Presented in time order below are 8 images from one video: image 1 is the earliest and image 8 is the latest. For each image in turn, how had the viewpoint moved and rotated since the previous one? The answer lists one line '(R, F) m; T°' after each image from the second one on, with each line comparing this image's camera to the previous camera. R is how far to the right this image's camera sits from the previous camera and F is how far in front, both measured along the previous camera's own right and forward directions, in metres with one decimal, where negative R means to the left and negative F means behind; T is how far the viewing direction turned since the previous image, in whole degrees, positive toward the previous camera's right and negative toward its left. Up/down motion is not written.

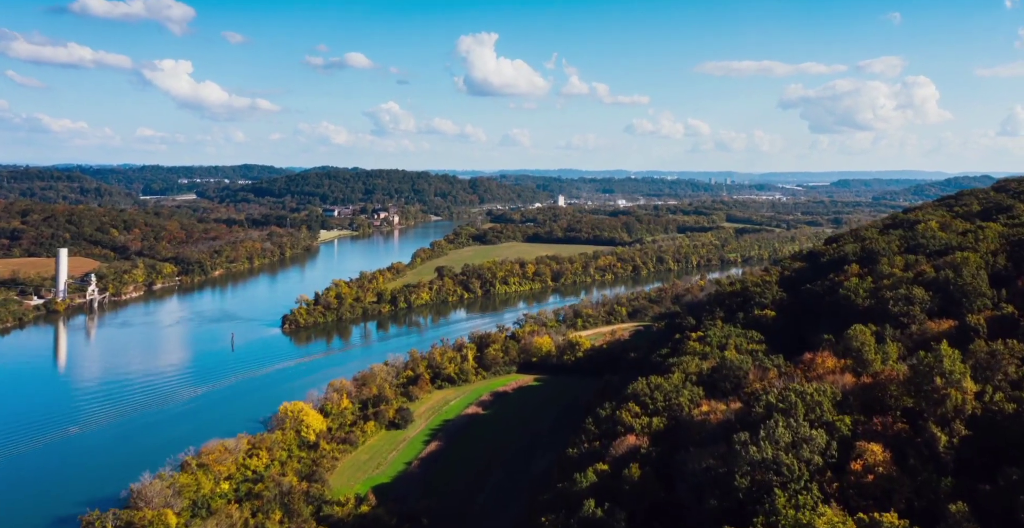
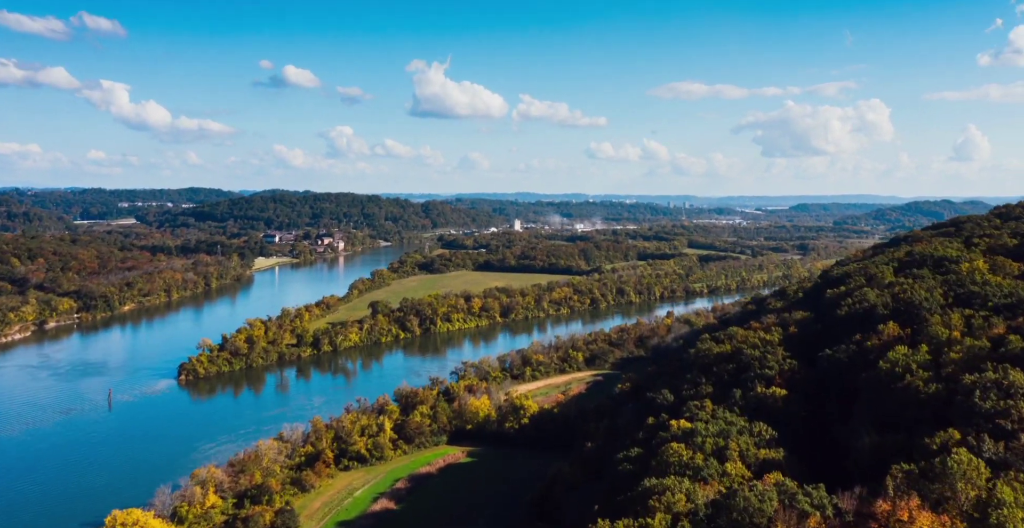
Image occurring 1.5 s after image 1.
(+1.2, +8.5) m; +3°
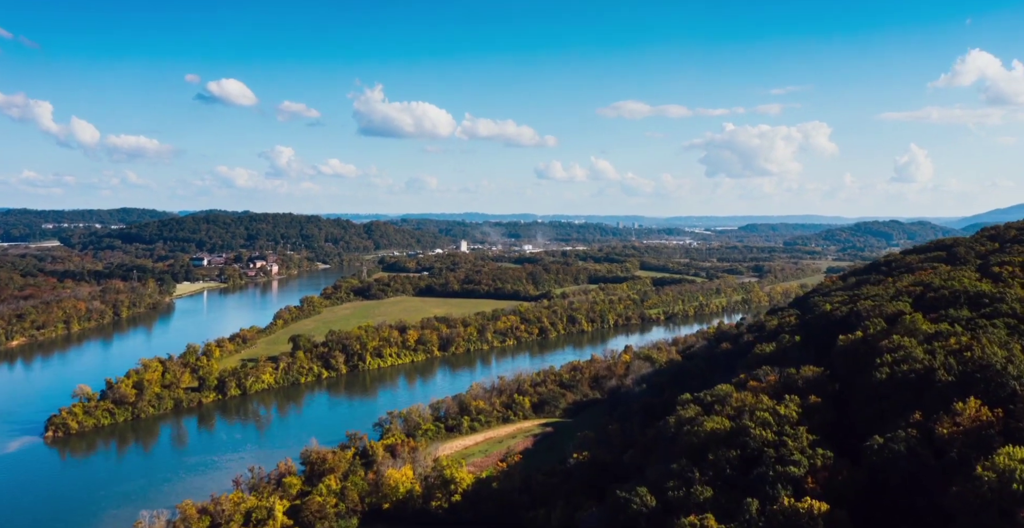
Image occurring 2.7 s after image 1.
(+0.7, +7.2) m; +3°
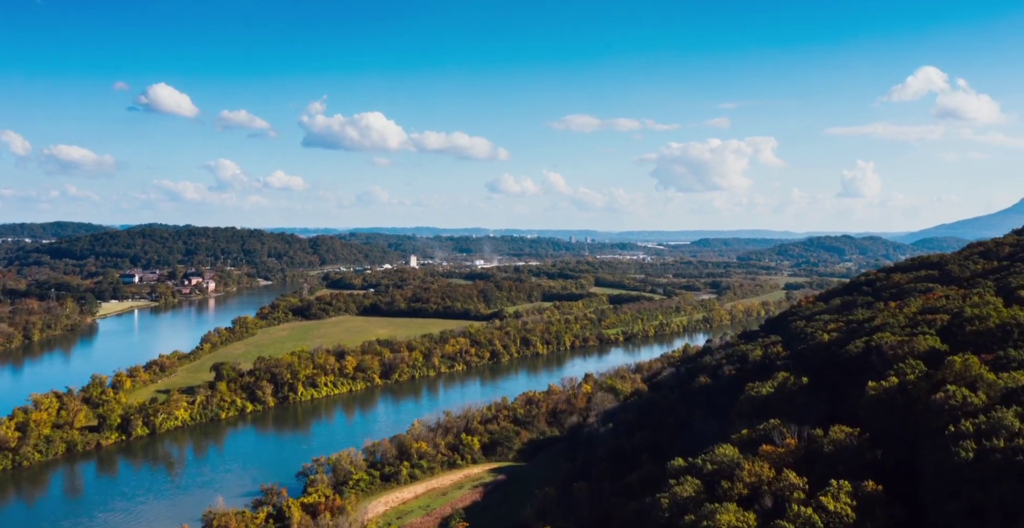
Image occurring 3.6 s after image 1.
(+0.2, +5.5) m; +3°
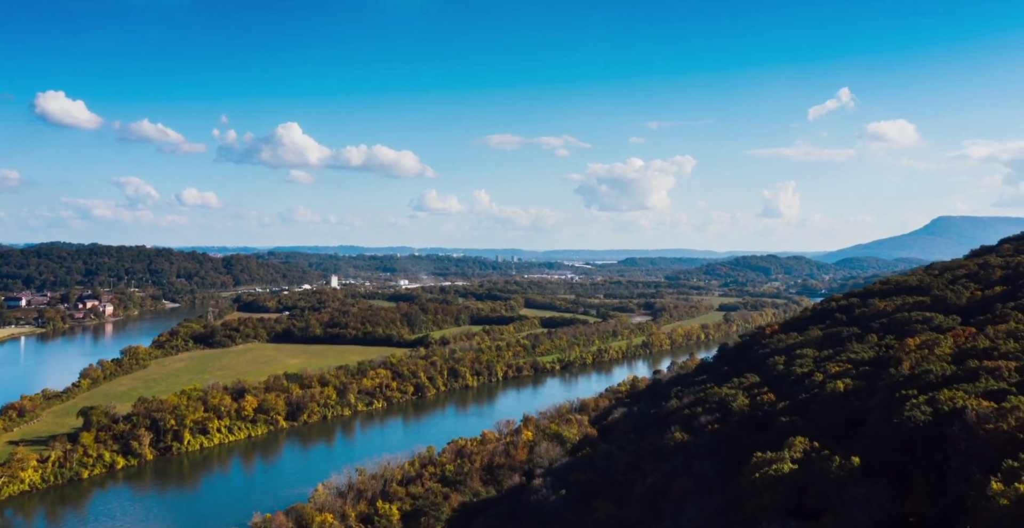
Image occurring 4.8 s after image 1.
(-0.1, +7.2) m; +5°
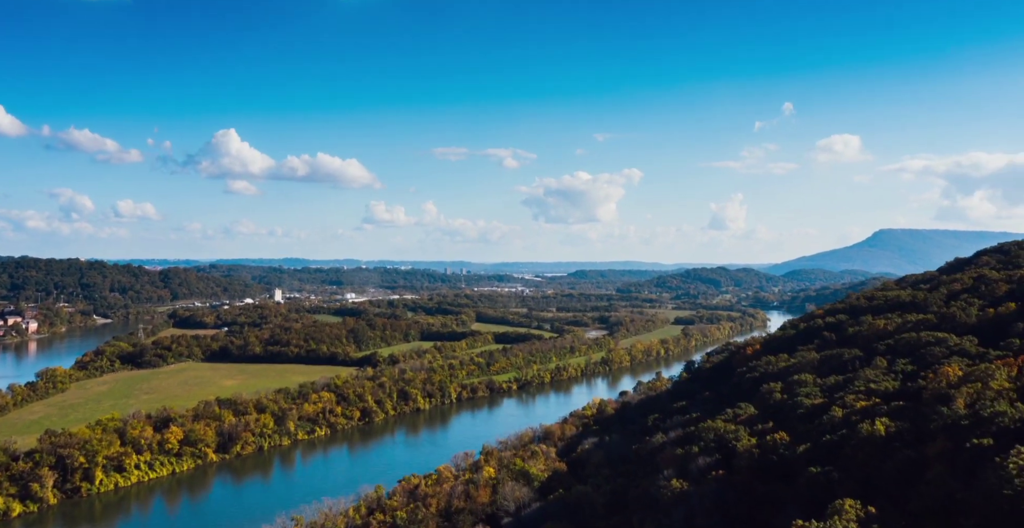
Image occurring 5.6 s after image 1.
(-0.4, +4.6) m; +3°
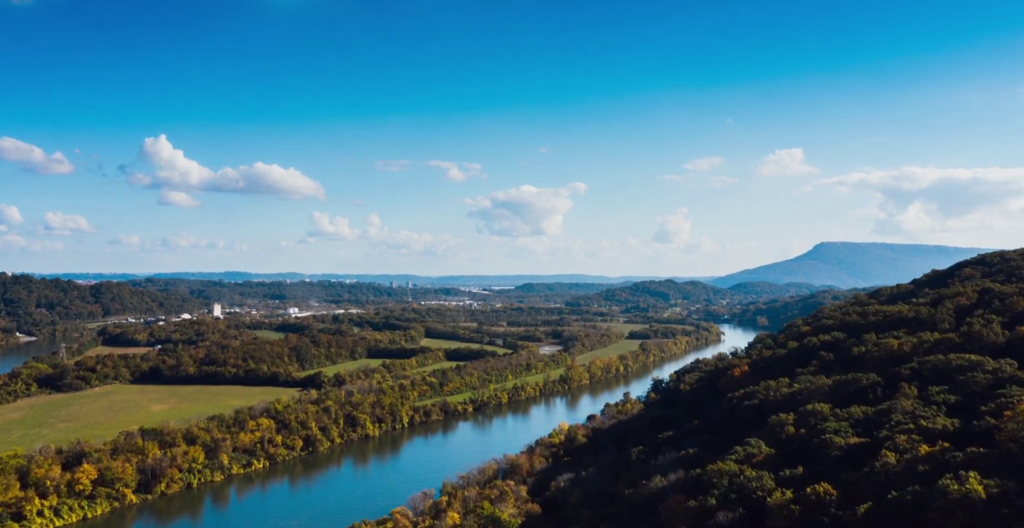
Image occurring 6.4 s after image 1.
(-0.8, +4.7) m; +3°
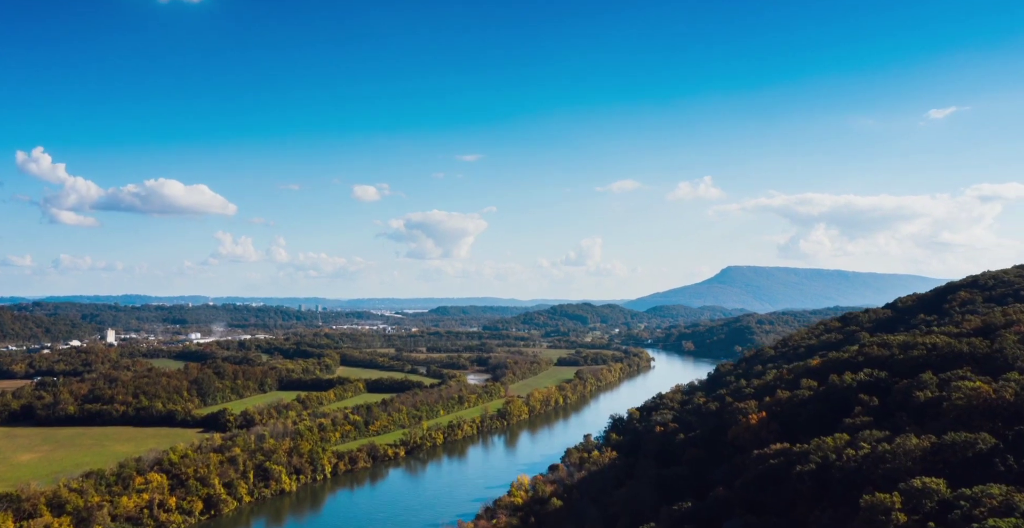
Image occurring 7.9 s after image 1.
(-1.9, +8.3) m; +6°
